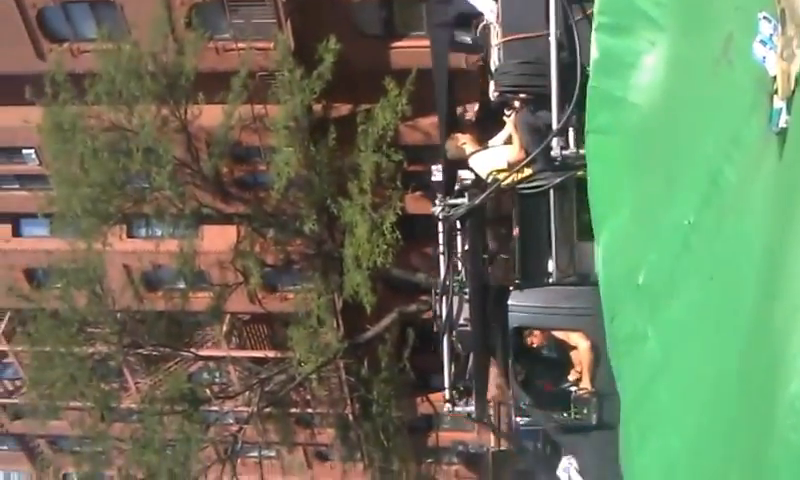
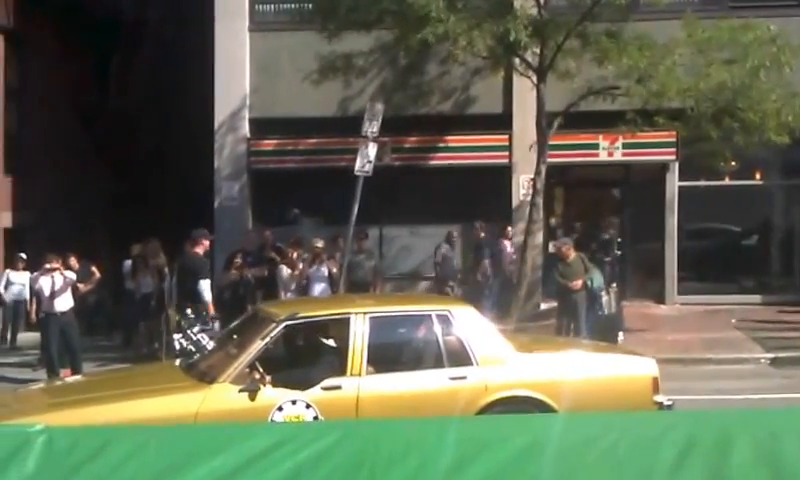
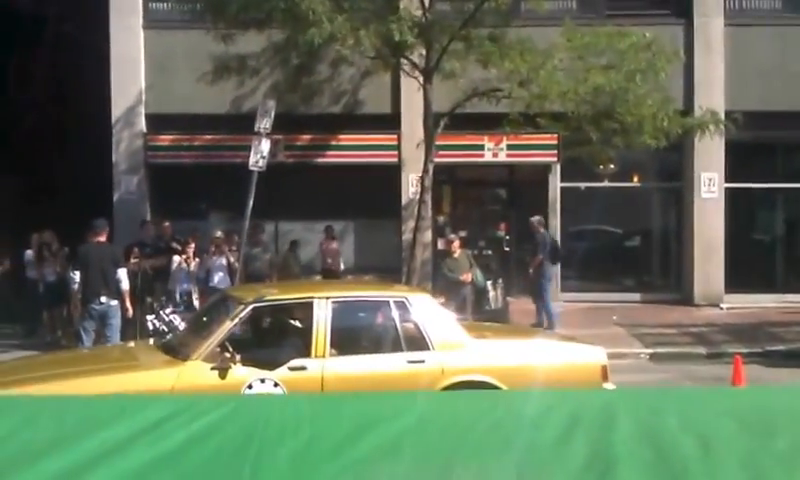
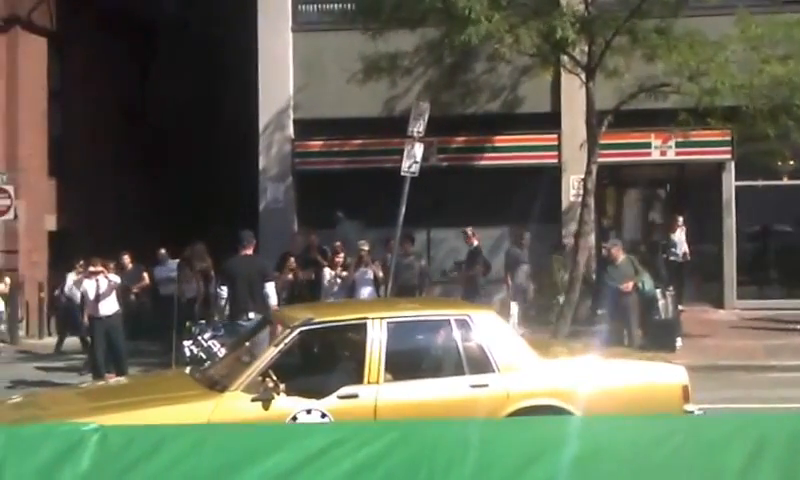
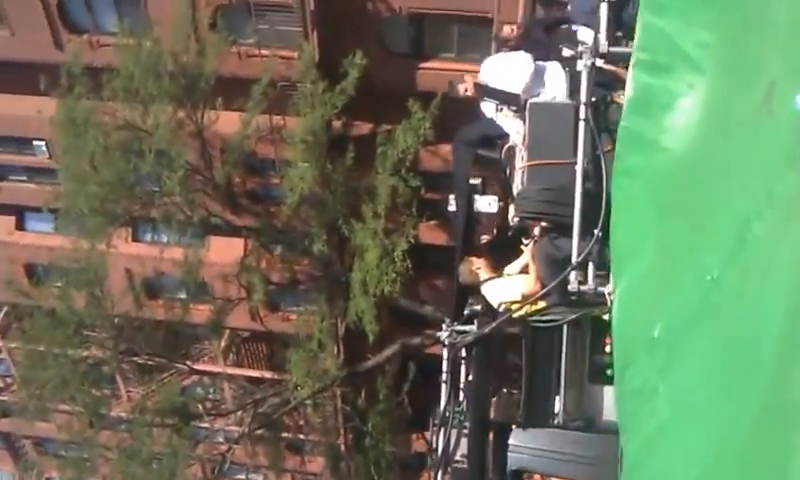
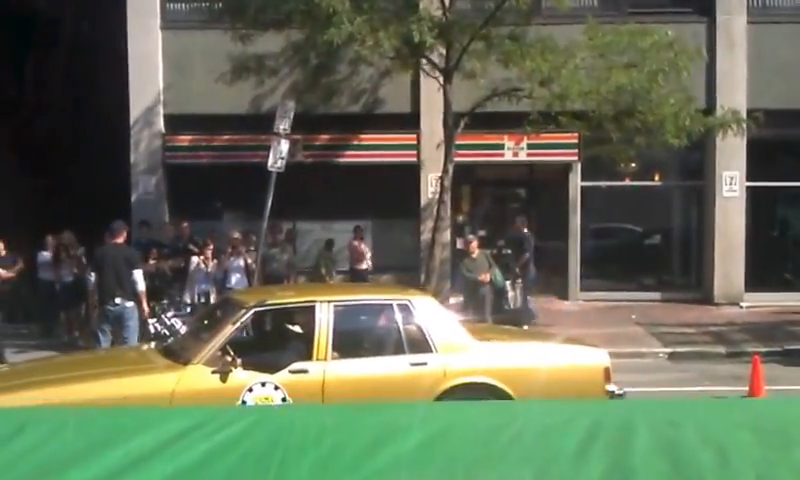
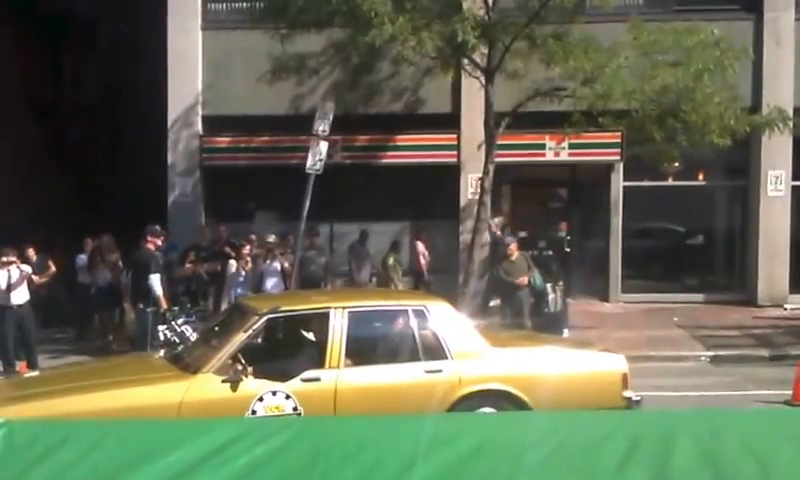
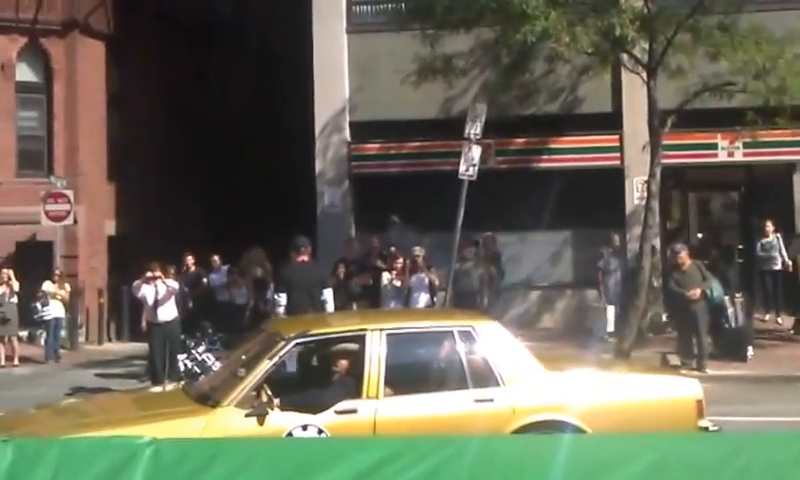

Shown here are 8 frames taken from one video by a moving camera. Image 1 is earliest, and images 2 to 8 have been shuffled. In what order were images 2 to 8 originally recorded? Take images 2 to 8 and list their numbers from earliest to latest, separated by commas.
5, 3, 6, 7, 2, 4, 8
